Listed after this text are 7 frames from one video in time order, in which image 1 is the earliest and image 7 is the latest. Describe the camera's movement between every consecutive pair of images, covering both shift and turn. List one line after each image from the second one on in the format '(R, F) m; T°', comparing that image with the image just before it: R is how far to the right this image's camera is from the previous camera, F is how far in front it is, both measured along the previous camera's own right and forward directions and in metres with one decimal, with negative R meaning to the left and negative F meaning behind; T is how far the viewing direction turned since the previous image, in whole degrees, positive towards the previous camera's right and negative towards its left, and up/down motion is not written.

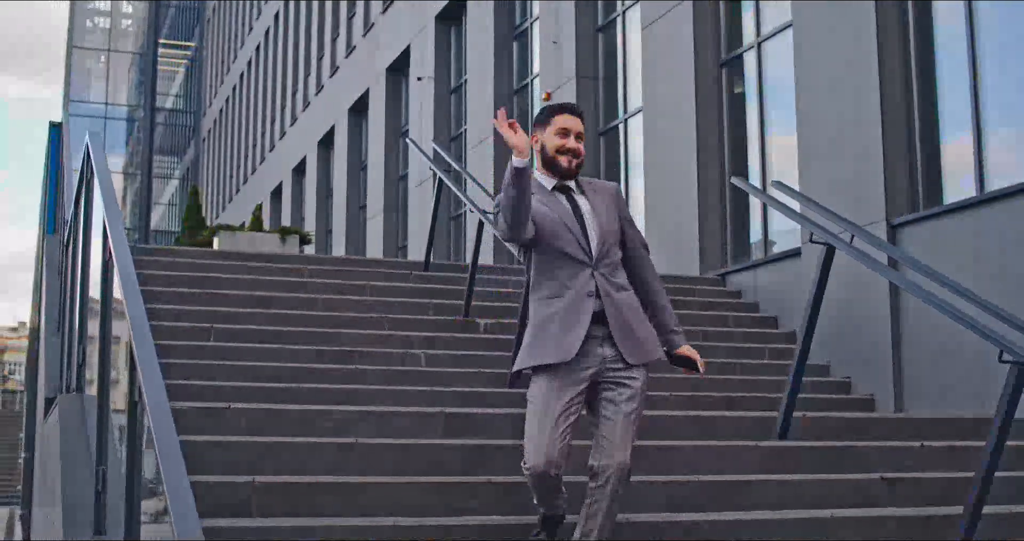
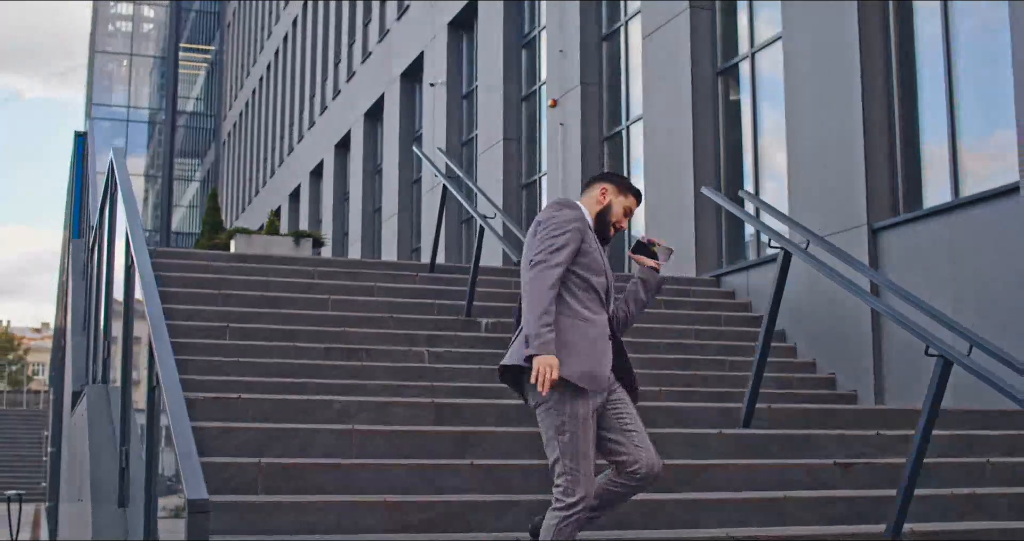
(+0.2, -0.5) m; -1°
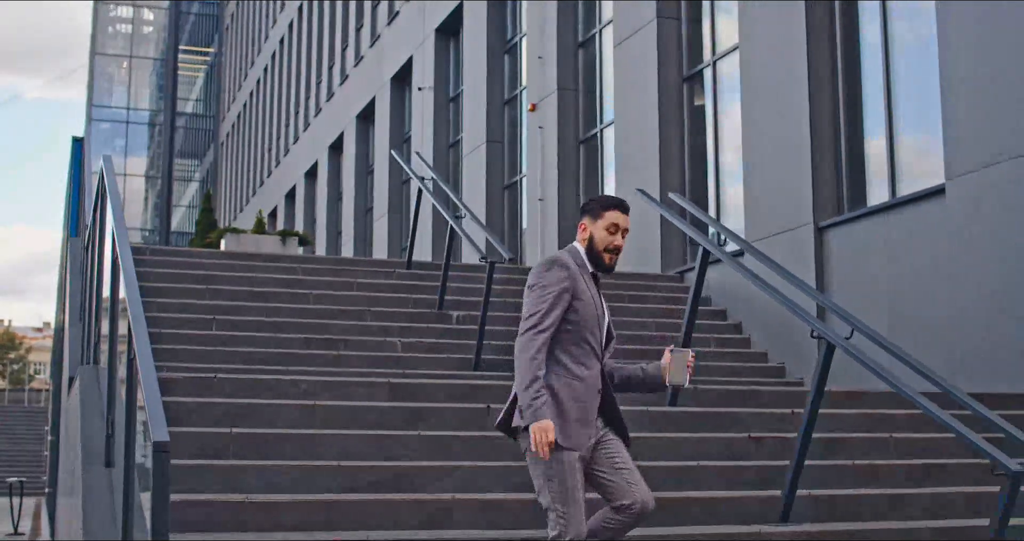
(+0.3, -0.6) m; 0°
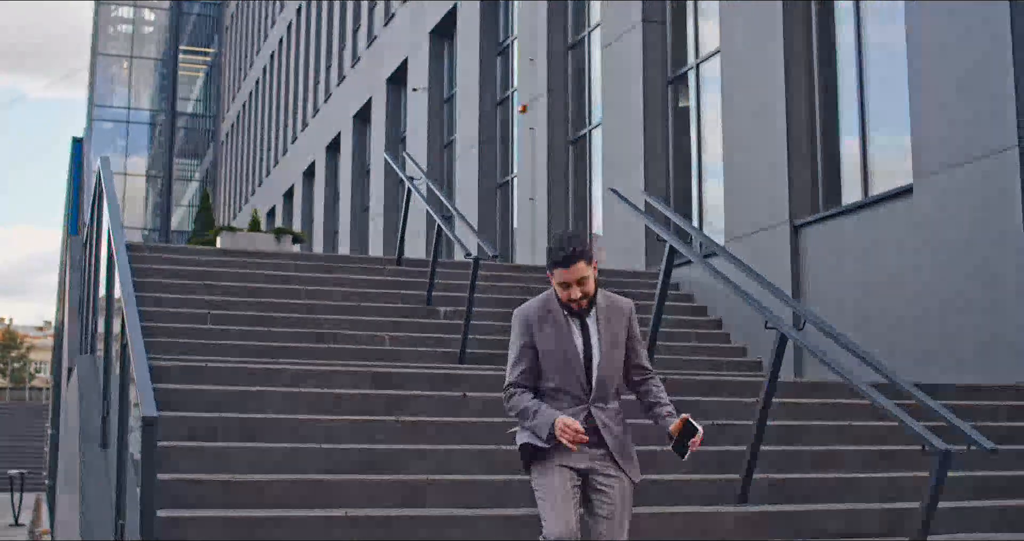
(+0.1, -0.3) m; 0°
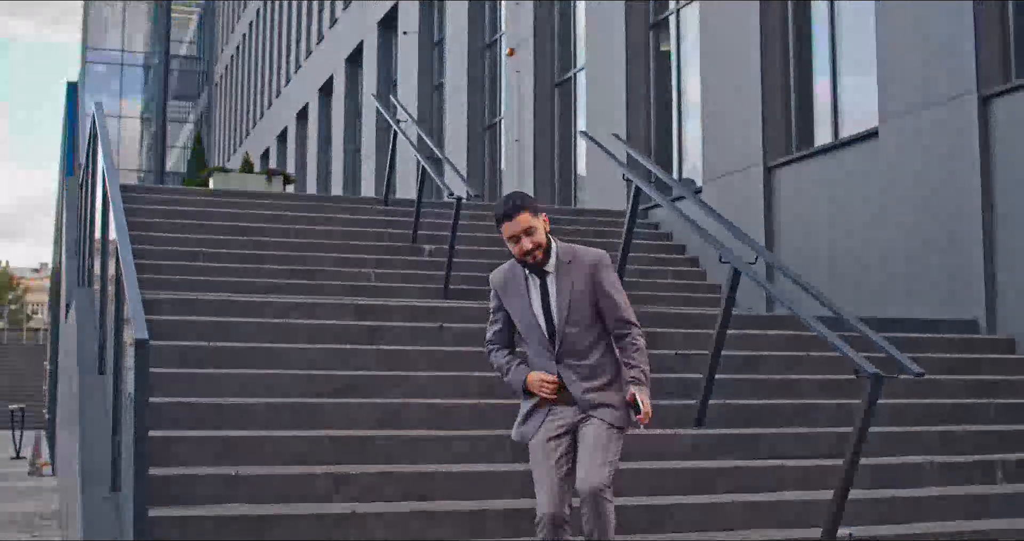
(+0.1, -0.4) m; 0°
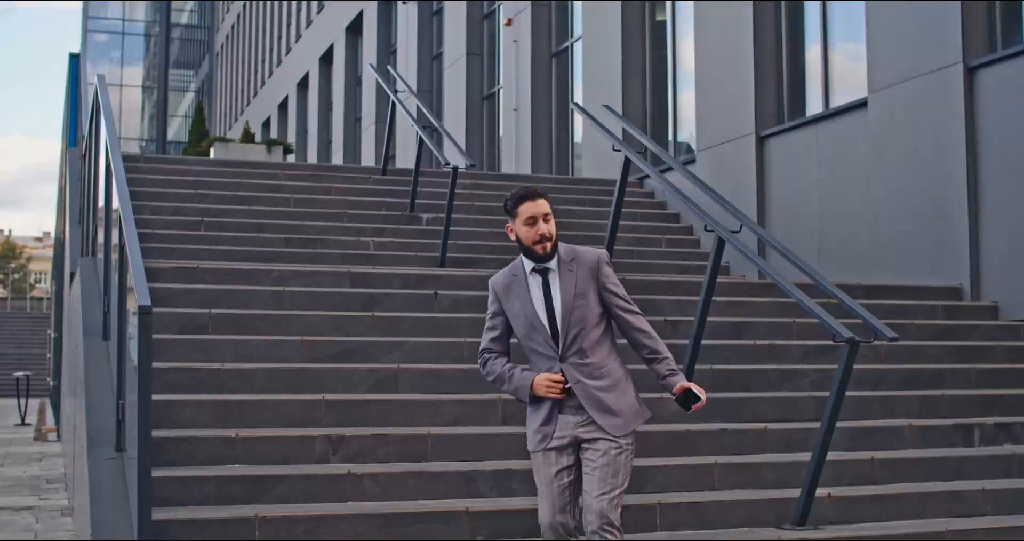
(+0.1, -0.2) m; 0°
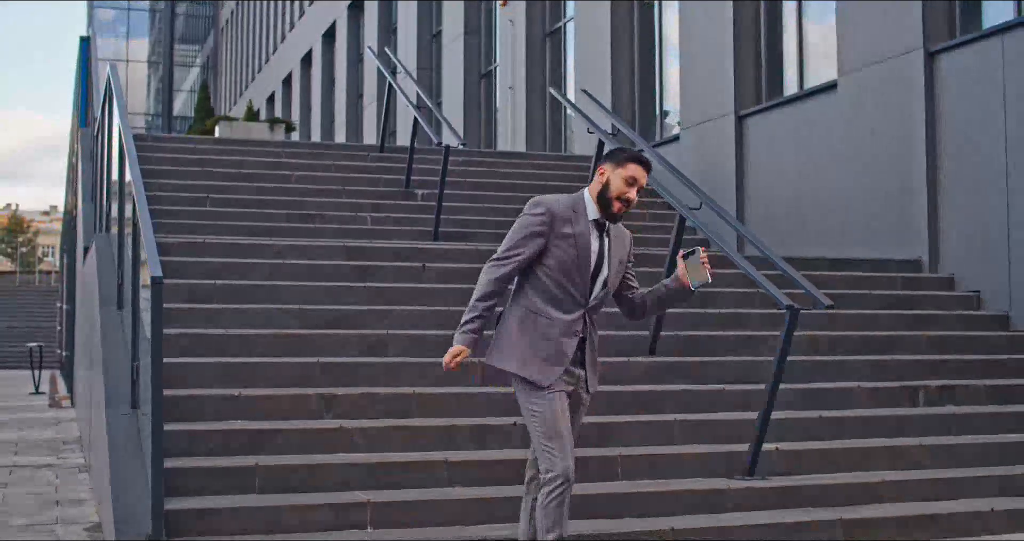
(+0.2, -0.5) m; 0°
